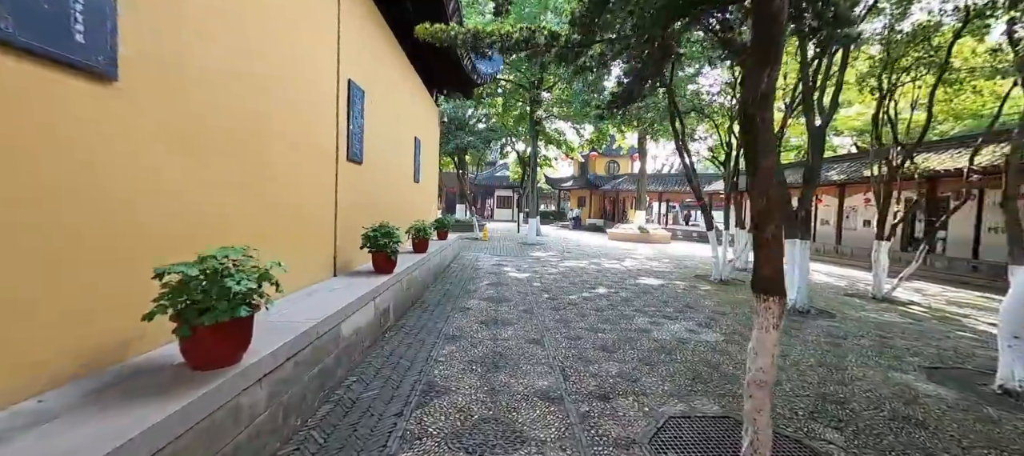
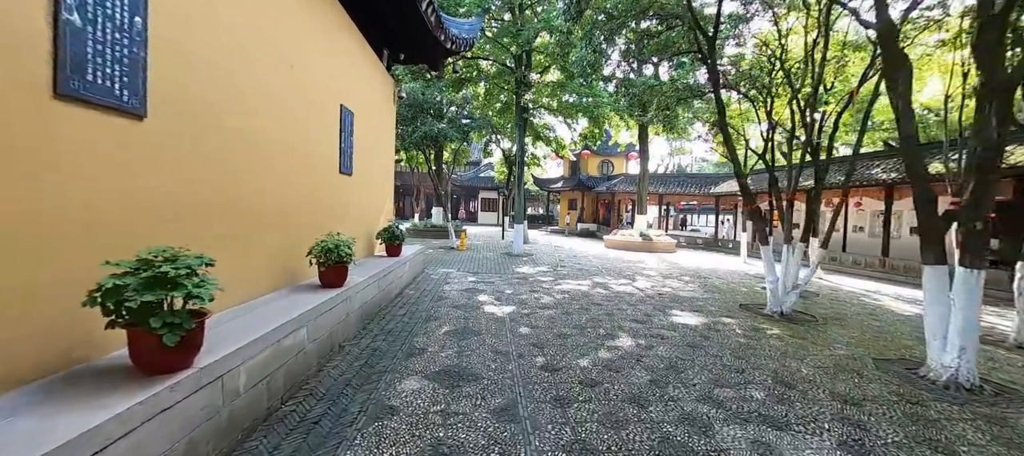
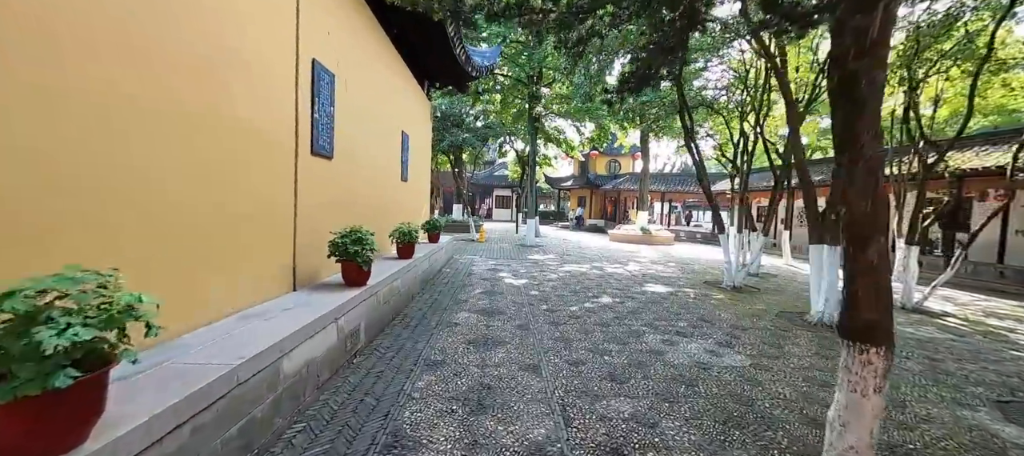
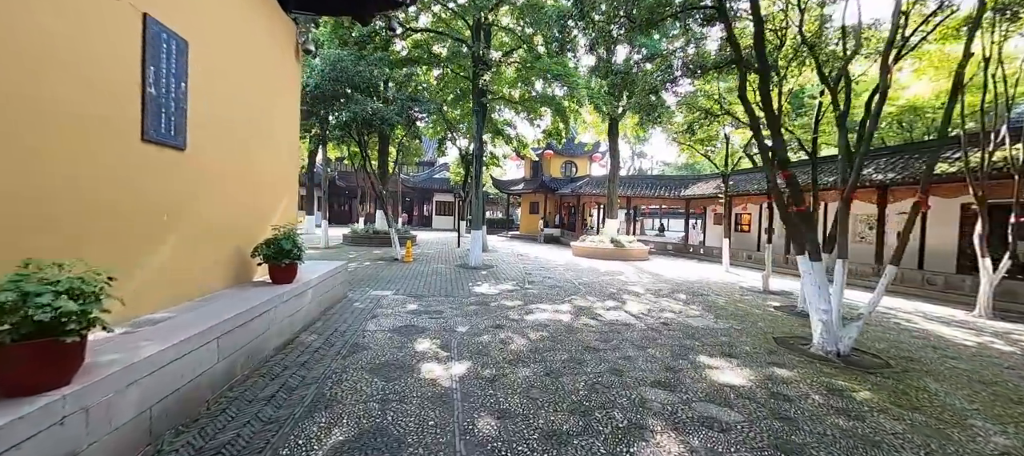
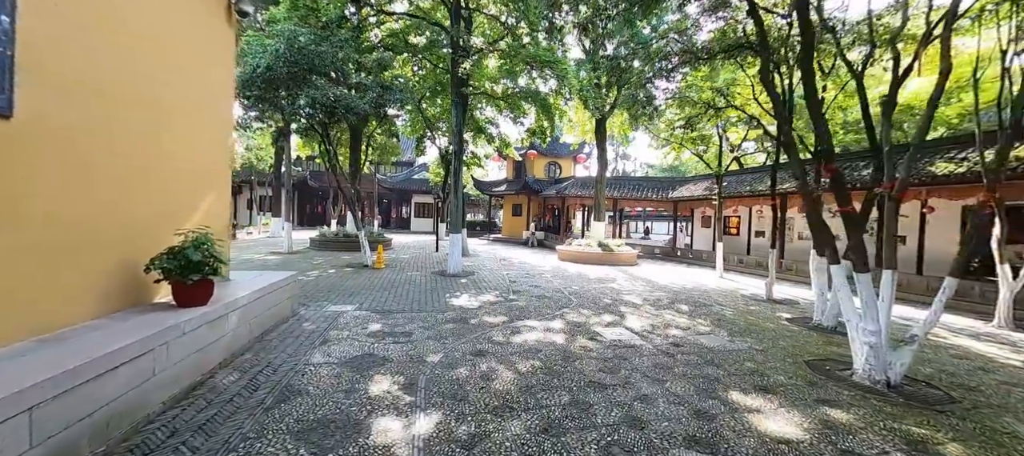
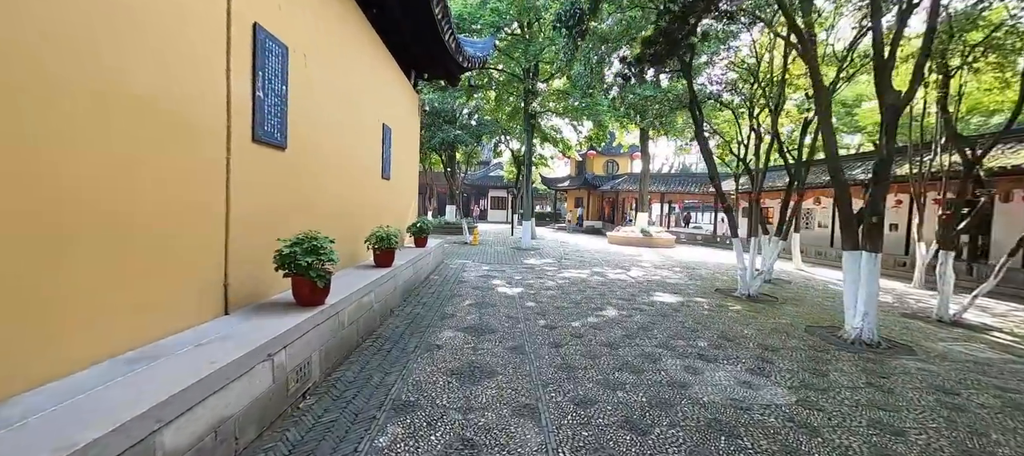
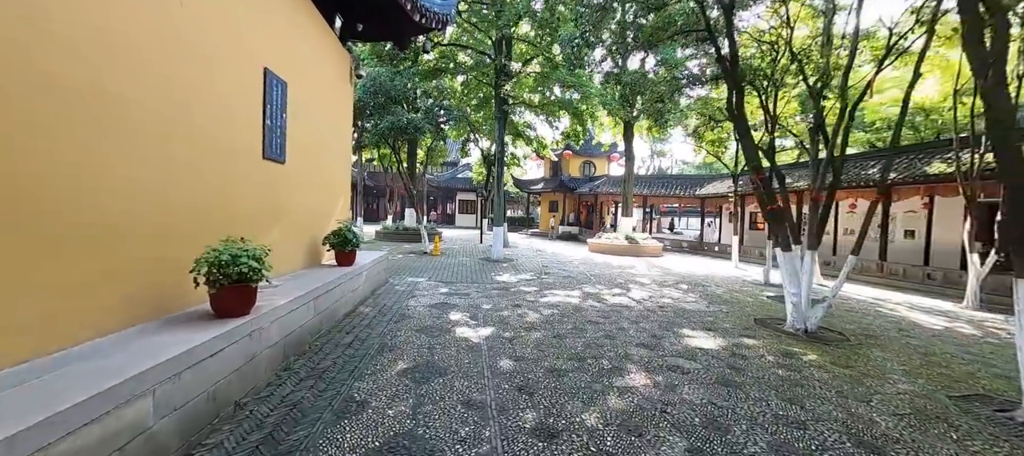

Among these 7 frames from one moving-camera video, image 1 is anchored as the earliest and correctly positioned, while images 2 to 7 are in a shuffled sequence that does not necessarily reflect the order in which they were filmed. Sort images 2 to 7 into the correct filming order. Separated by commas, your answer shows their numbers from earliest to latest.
3, 6, 2, 7, 4, 5
